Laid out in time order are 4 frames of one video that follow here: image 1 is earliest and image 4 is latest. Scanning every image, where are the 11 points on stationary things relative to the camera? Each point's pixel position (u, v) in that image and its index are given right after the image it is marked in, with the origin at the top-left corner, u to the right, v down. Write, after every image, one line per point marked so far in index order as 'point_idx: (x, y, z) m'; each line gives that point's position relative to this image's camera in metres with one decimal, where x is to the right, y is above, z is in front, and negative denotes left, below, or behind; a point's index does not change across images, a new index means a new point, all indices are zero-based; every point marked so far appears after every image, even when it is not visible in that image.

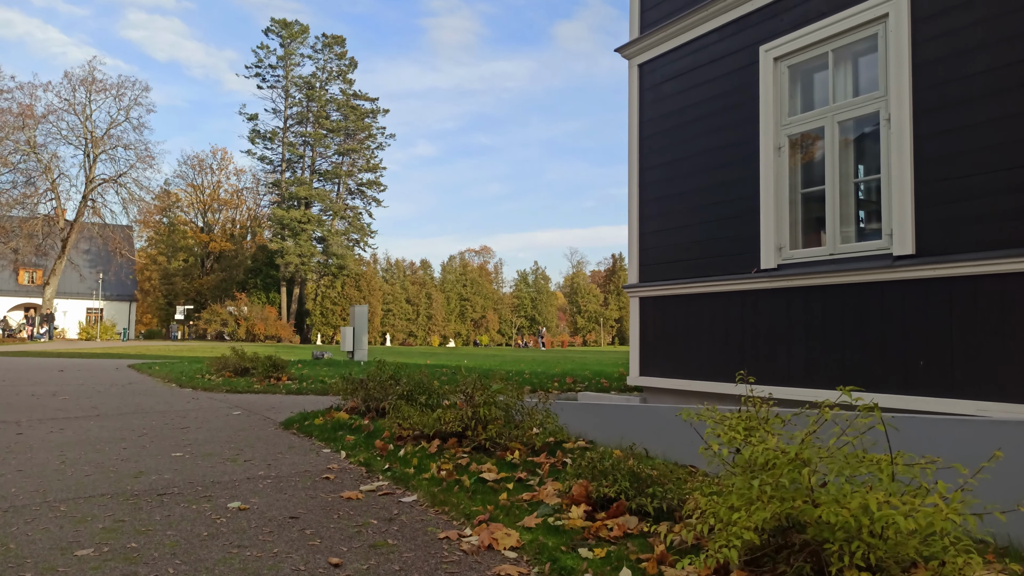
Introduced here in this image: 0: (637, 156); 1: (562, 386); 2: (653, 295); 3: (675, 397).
0: (+1.4, +1.4, +8.3) m
1: (+0.9, -1.6, +12.9) m
2: (+1.4, -0.1, +8.0) m
3: (+1.6, -1.1, +7.7) m
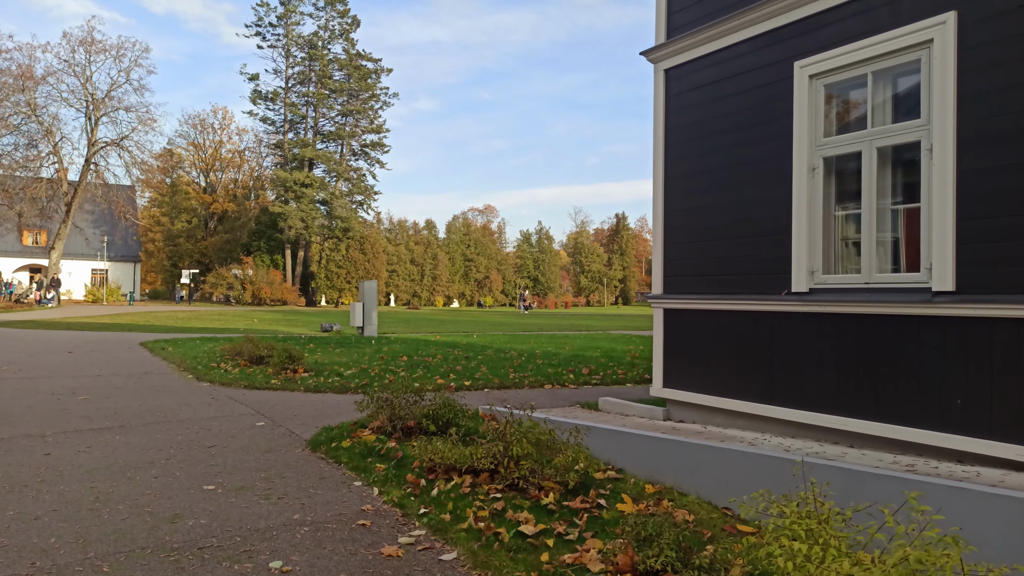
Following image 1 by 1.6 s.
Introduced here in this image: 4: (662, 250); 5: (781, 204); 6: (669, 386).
0: (+1.6, +1.3, +8.2) m
1: (+1.1, -1.5, +12.9) m
2: (+1.7, -0.2, +7.9) m
3: (+1.9, -1.2, +7.7) m
4: (+1.6, +0.4, +8.2) m
5: (+2.4, +0.7, +6.8) m
6: (+1.6, -1.0, +8.0) m
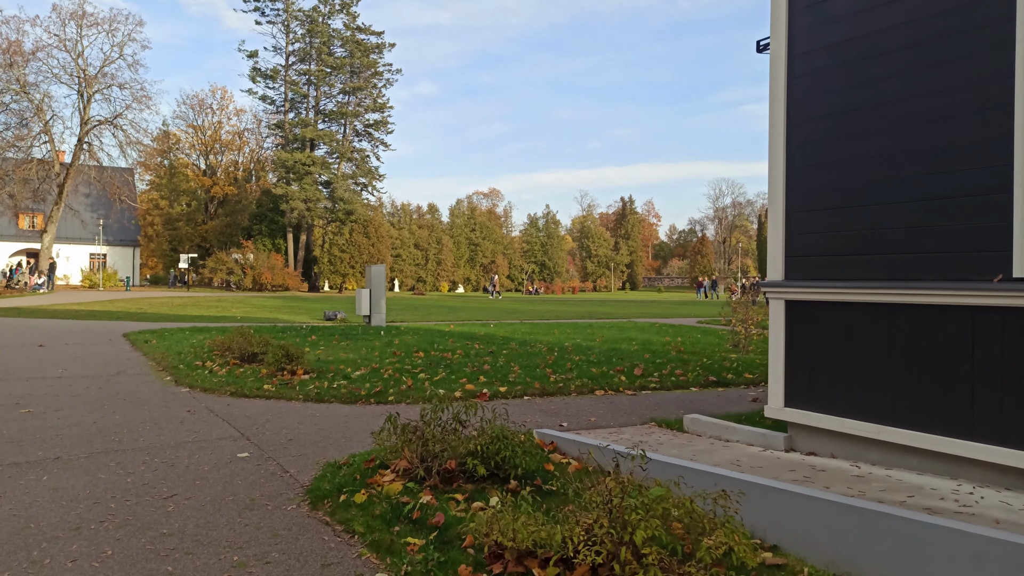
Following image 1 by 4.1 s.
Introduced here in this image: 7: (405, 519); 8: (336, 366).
0: (+2.1, +1.4, +6.1) m
1: (+1.7, -1.3, +10.9) m
2: (+2.2, -0.1, +5.8) m
3: (+2.4, -1.1, +5.6) m
4: (+2.1, +0.5, +6.1) m
5: (+2.9, +0.8, +4.7) m
6: (+2.1, -0.9, +5.9) m
7: (-0.6, -1.3, +4.3) m
8: (-2.5, -1.1, +11.2) m
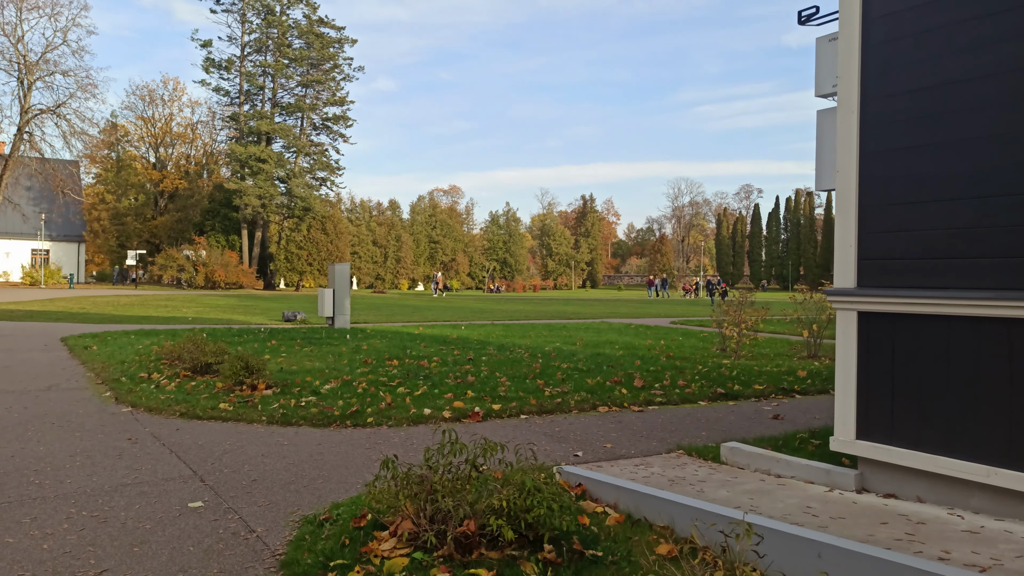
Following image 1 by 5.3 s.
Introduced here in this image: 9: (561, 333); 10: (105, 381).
0: (+2.2, +1.4, +5.1) m
1: (+1.5, -1.3, +9.9) m
2: (+2.3, -0.1, +4.9) m
3: (+2.5, -1.2, +4.7) m
4: (+2.2, +0.5, +5.1) m
5: (+3.1, +0.8, +3.8) m
6: (+2.3, -1.0, +5.0) m
7: (-0.4, -1.3, +3.2) m
8: (-2.7, -1.2, +10.0) m
9: (+1.2, -1.1, +19.6) m
10: (-5.4, -1.2, +10.2) m
